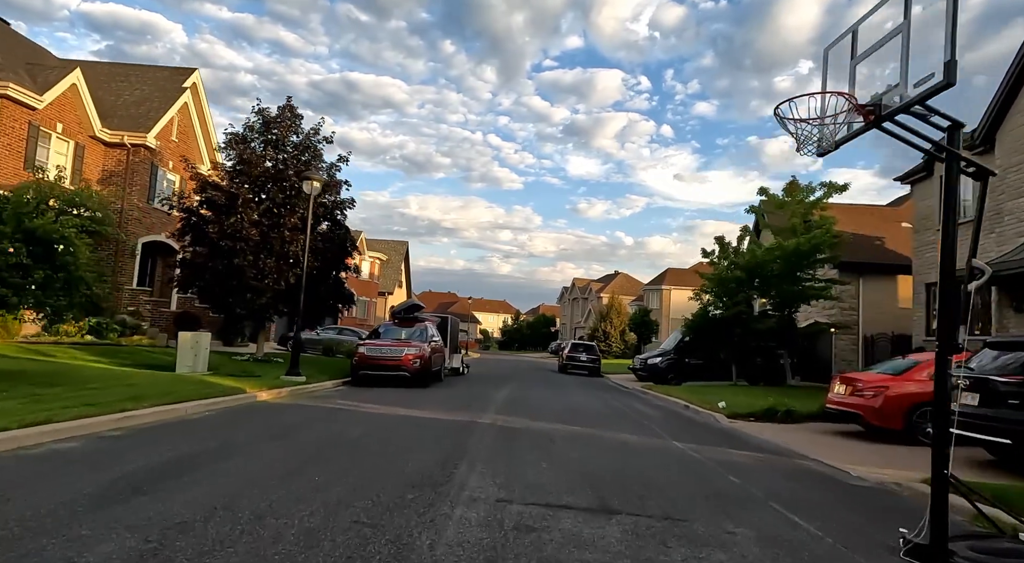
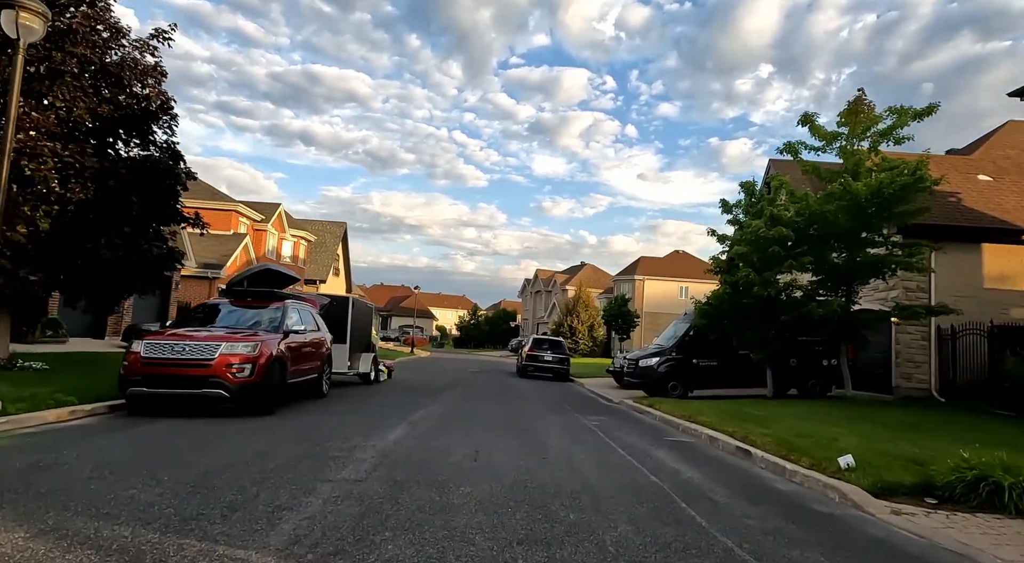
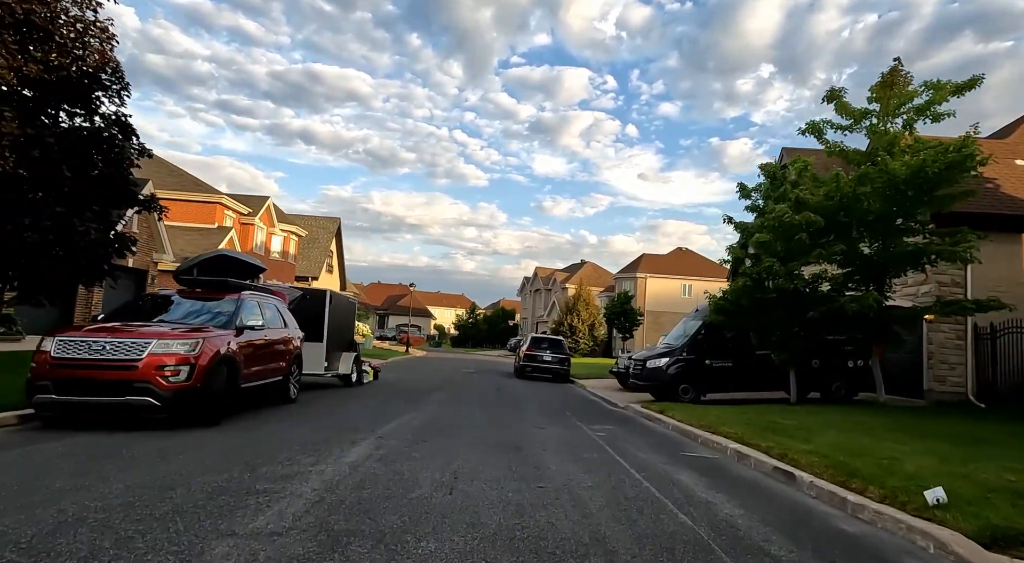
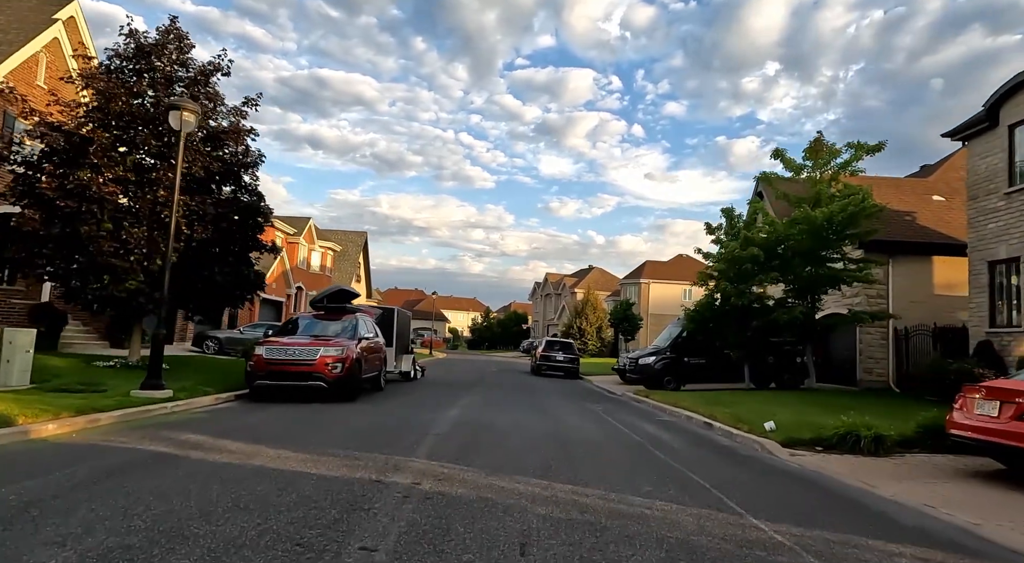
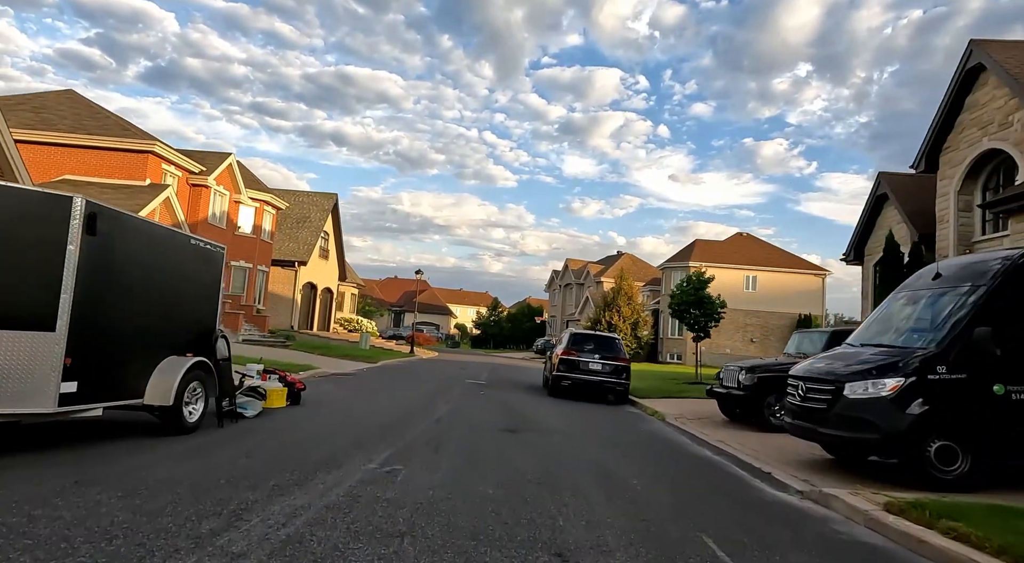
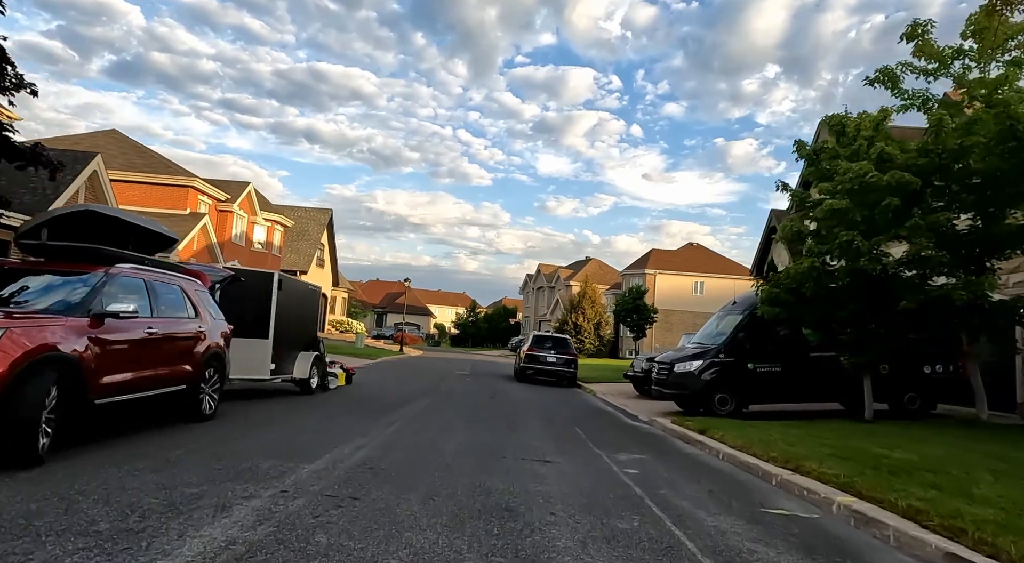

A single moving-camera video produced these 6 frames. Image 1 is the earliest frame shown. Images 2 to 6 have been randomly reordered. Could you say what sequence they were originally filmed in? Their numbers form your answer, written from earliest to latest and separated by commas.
4, 2, 3, 6, 5
